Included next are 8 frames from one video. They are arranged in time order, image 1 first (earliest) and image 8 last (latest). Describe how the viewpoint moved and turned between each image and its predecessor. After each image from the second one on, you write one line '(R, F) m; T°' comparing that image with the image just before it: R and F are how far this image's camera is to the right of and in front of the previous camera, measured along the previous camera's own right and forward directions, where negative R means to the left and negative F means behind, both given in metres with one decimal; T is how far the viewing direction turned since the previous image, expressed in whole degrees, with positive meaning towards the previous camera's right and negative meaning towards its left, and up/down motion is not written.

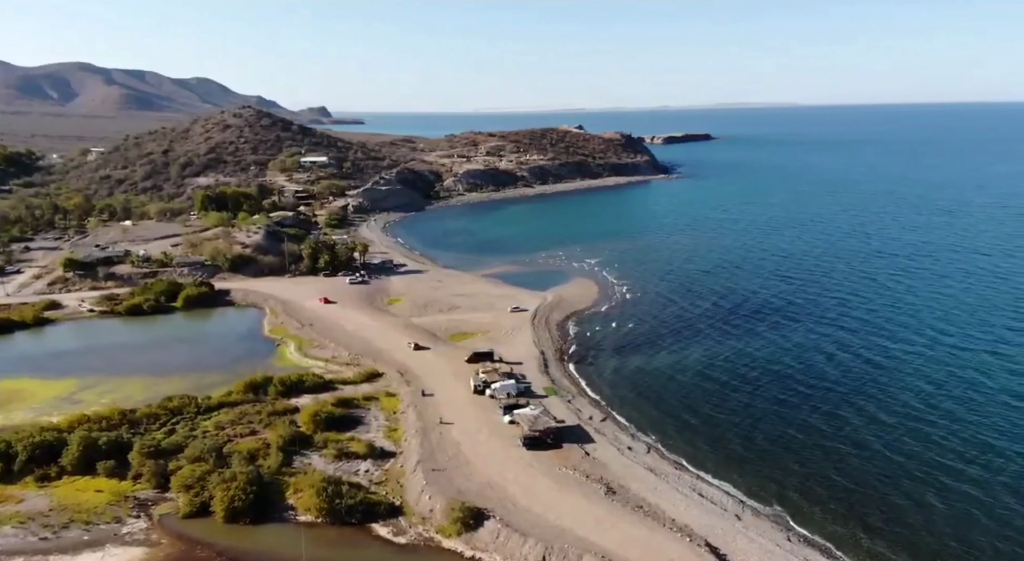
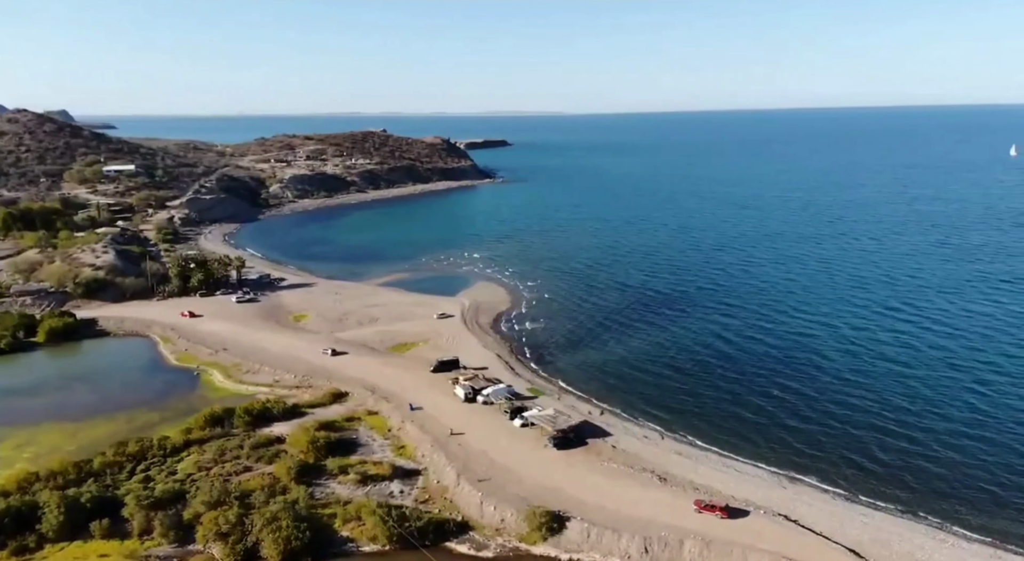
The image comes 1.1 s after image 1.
(-11.1, +1.5) m; +15°
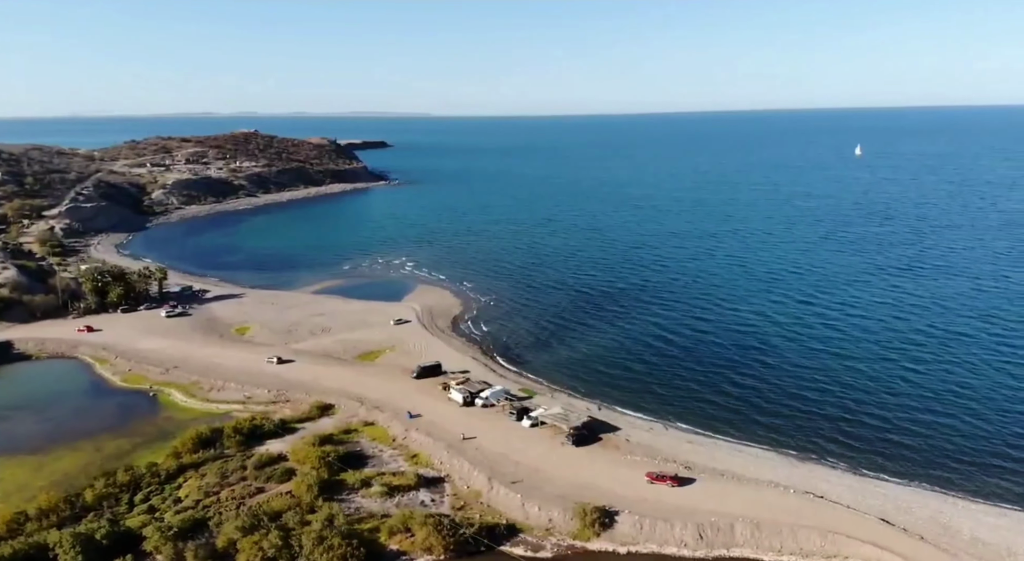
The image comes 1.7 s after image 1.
(-6.9, +0.4) m; +9°
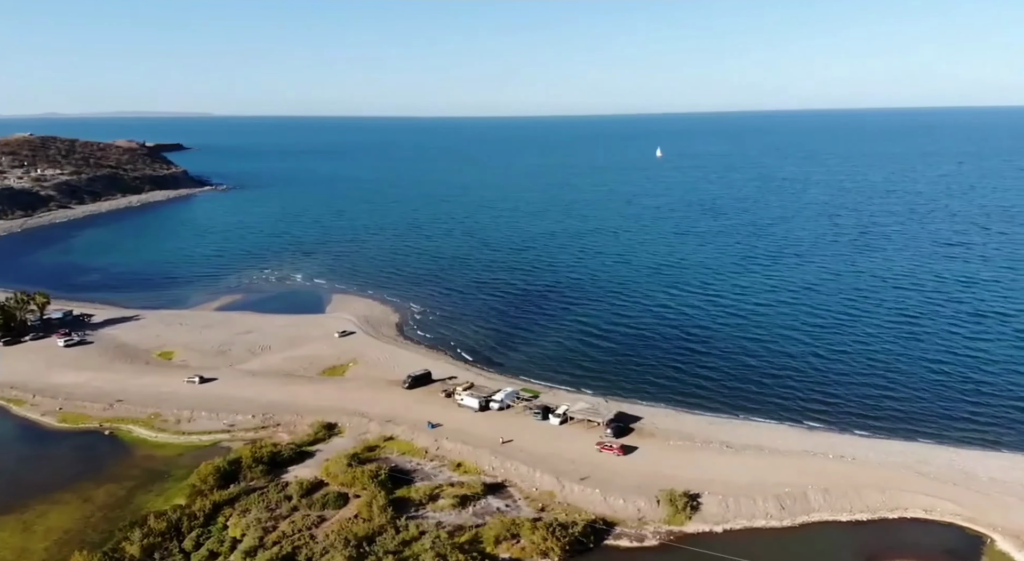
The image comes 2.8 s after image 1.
(-11.4, +1.1) m; +14°
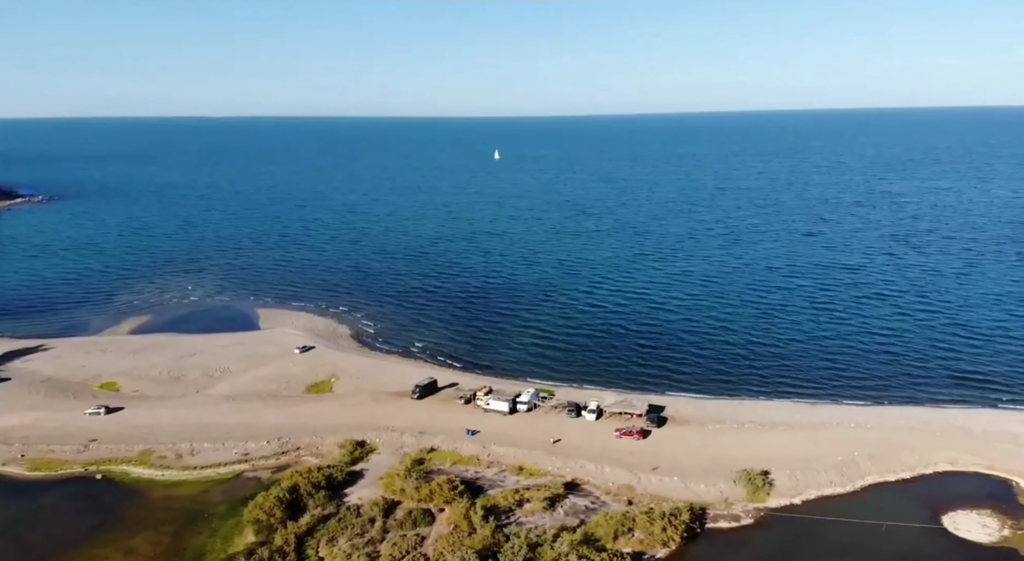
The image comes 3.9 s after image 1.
(-11.4, +1.0) m; +13°
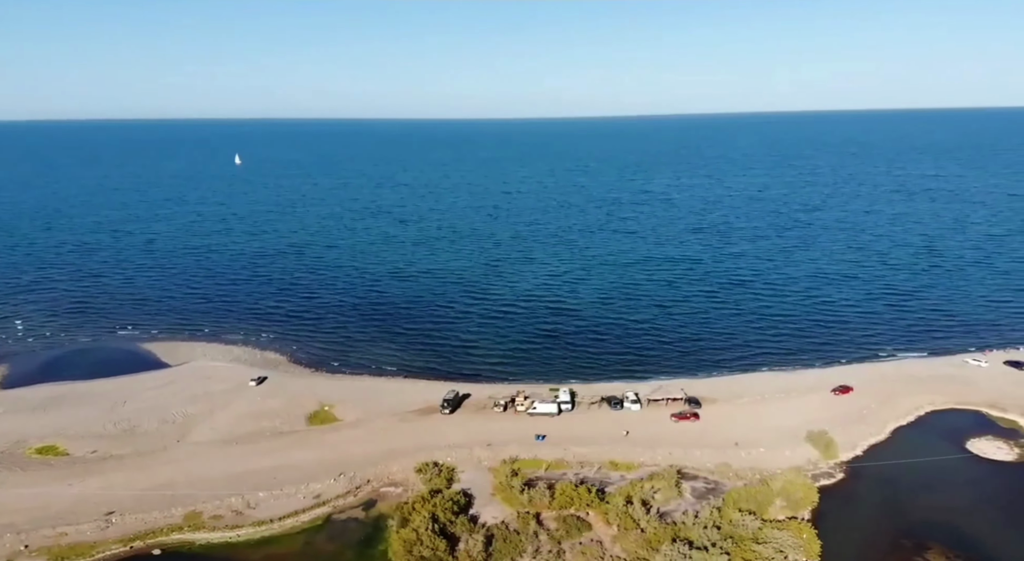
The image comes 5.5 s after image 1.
(-17.4, +2.6) m; +19°
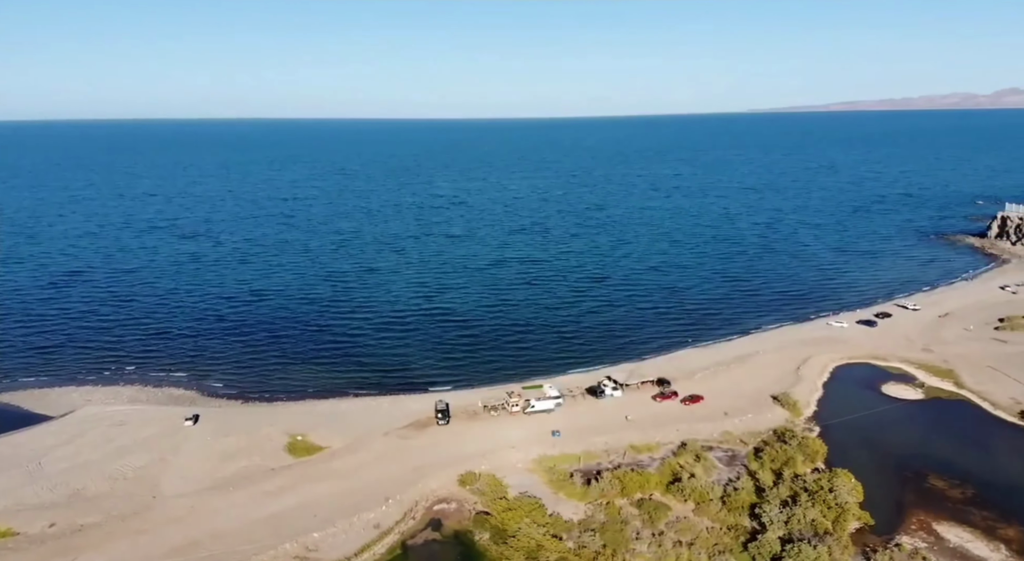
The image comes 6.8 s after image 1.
(-14.5, +1.8) m; +19°
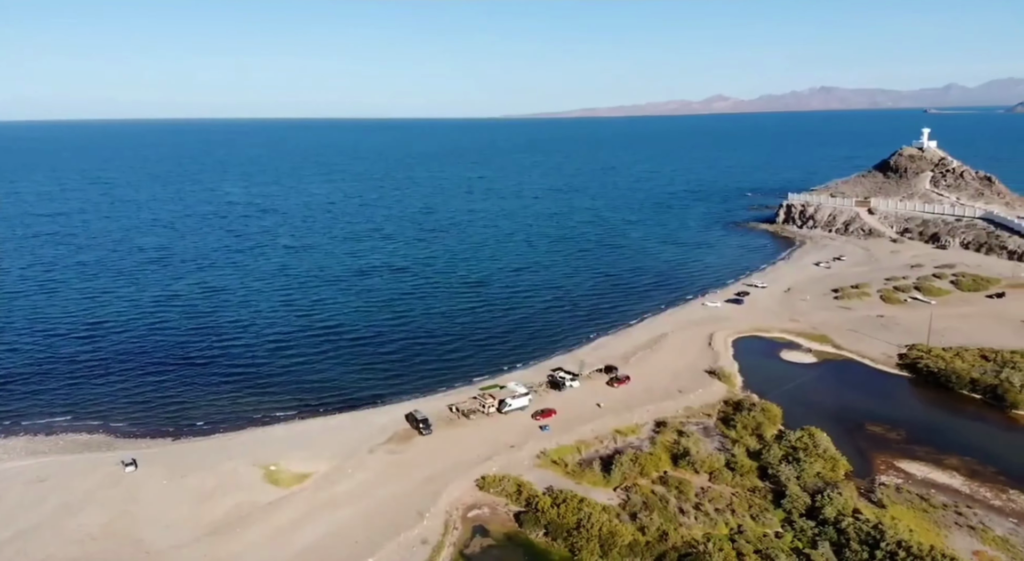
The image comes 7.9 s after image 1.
(-11.5, +0.8) m; +16°
